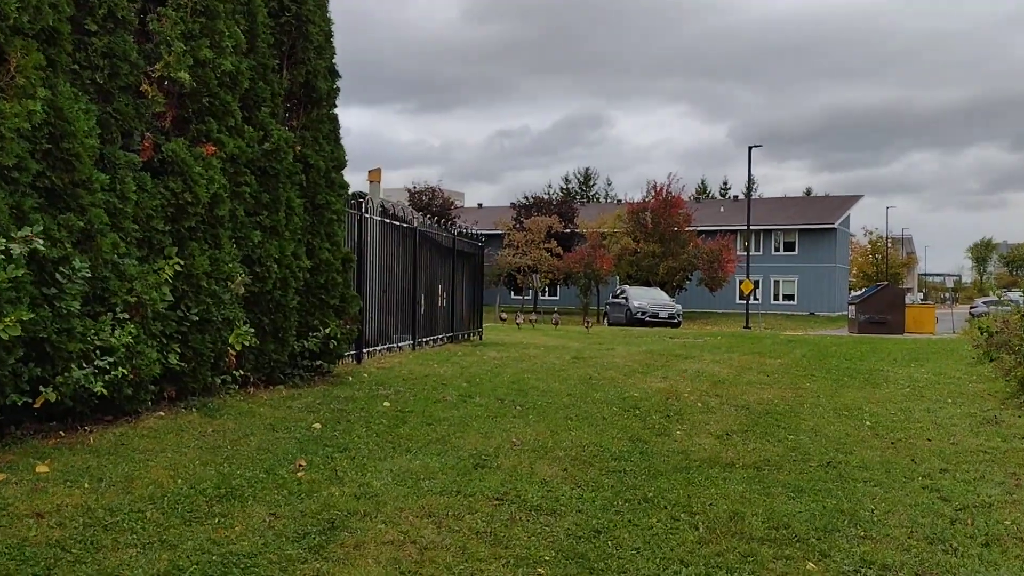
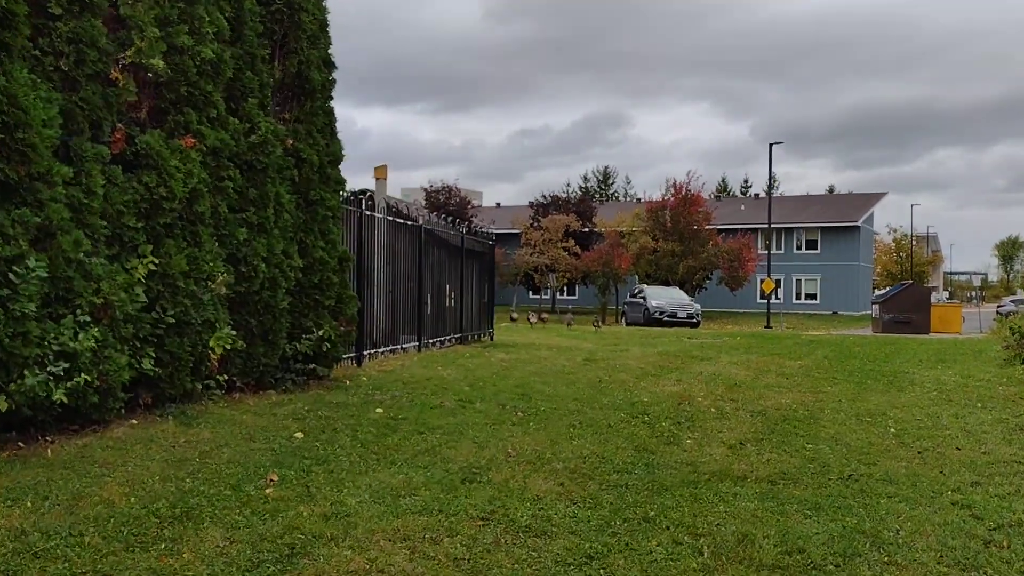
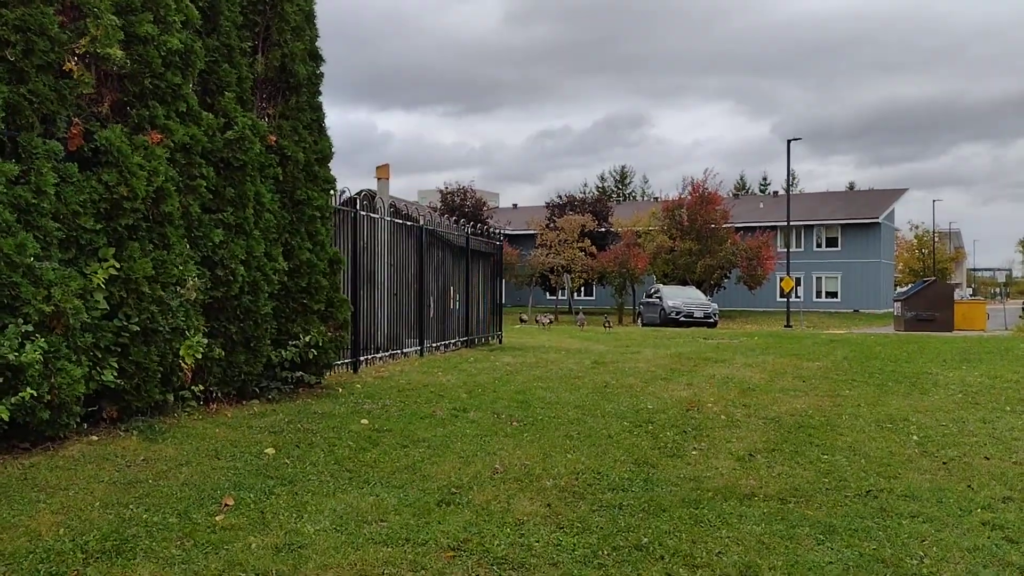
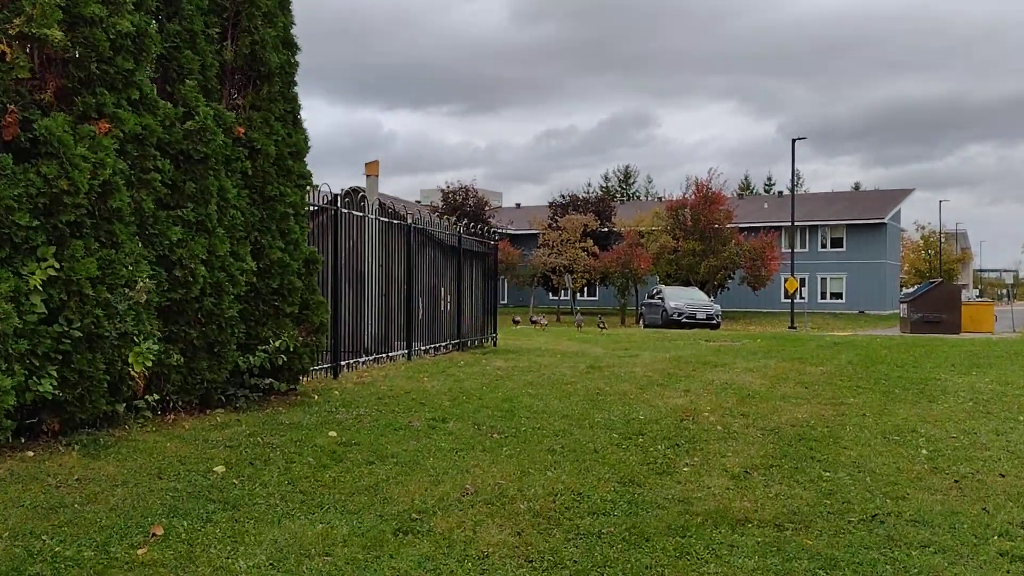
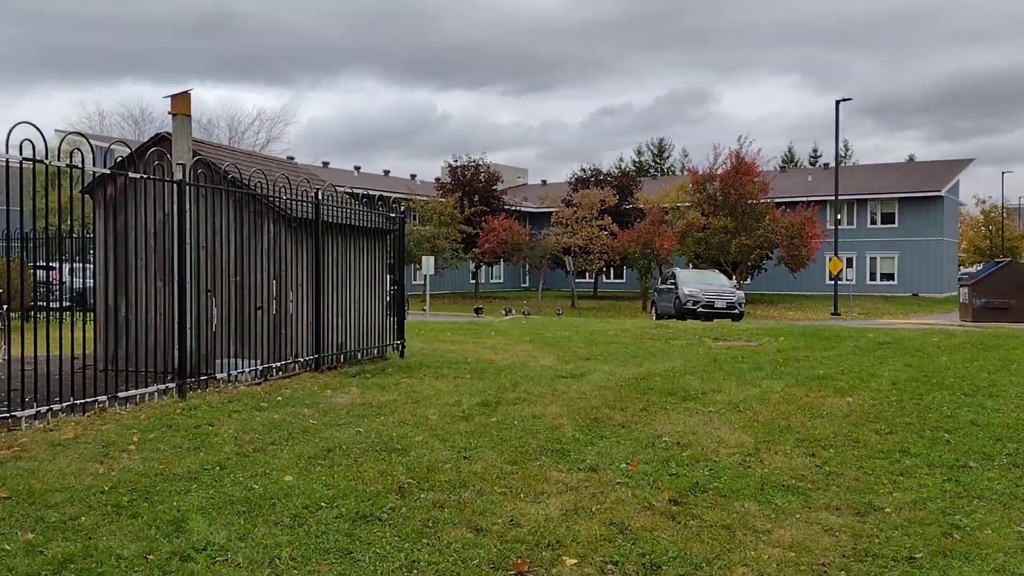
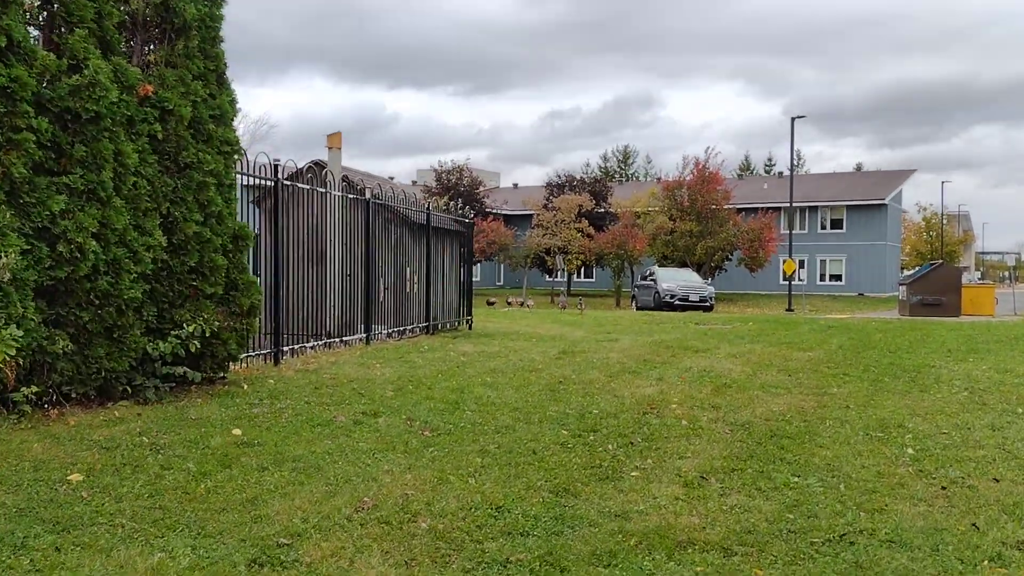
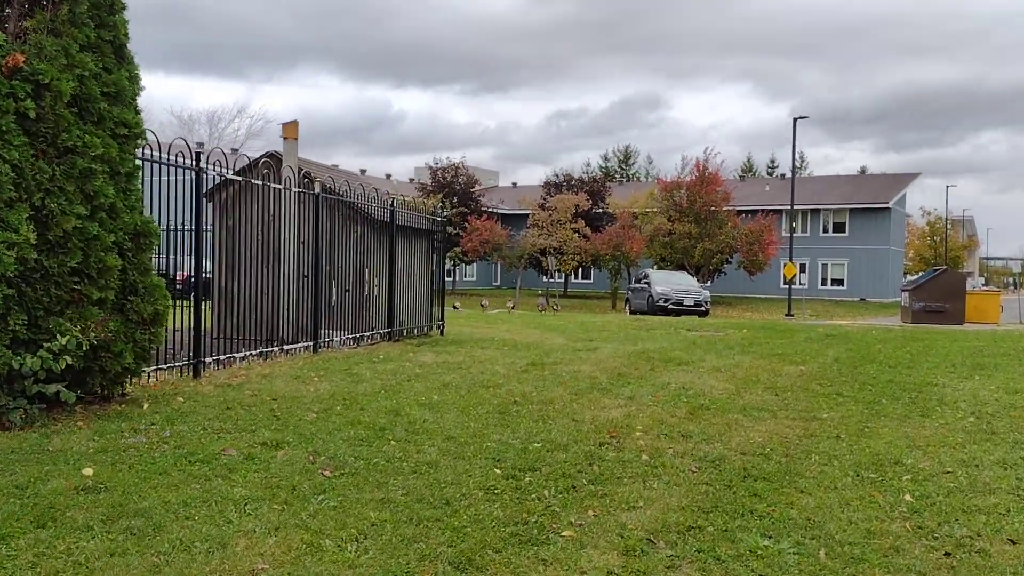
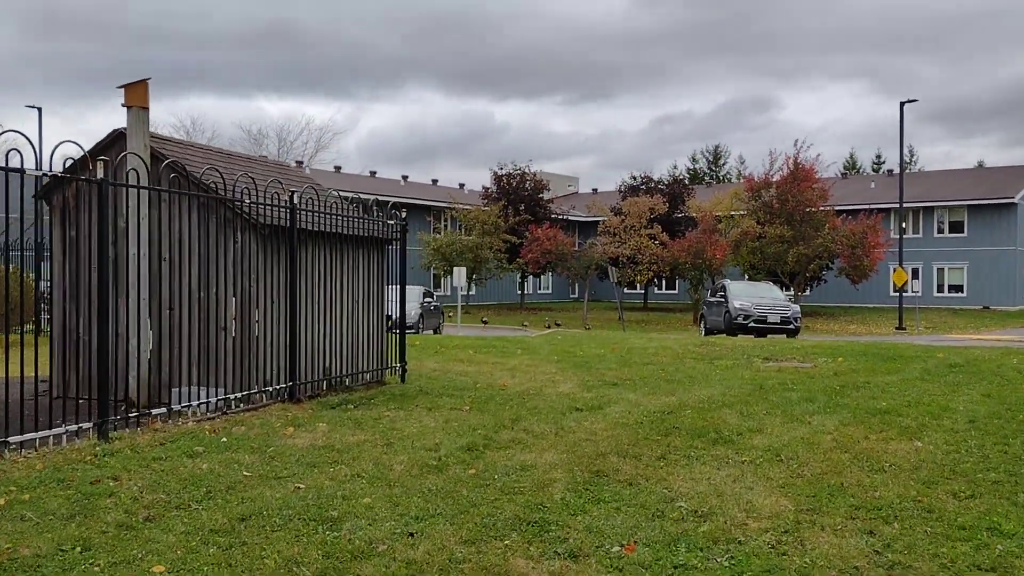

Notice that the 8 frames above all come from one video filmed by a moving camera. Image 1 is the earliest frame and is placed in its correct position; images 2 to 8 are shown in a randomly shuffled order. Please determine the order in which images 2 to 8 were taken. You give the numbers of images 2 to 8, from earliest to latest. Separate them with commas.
2, 3, 4, 6, 7, 5, 8
